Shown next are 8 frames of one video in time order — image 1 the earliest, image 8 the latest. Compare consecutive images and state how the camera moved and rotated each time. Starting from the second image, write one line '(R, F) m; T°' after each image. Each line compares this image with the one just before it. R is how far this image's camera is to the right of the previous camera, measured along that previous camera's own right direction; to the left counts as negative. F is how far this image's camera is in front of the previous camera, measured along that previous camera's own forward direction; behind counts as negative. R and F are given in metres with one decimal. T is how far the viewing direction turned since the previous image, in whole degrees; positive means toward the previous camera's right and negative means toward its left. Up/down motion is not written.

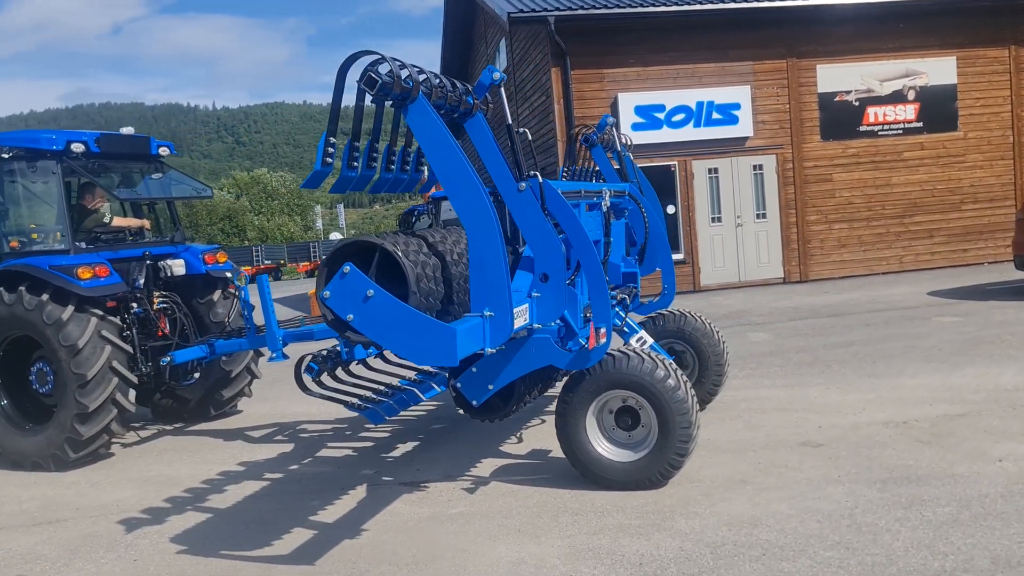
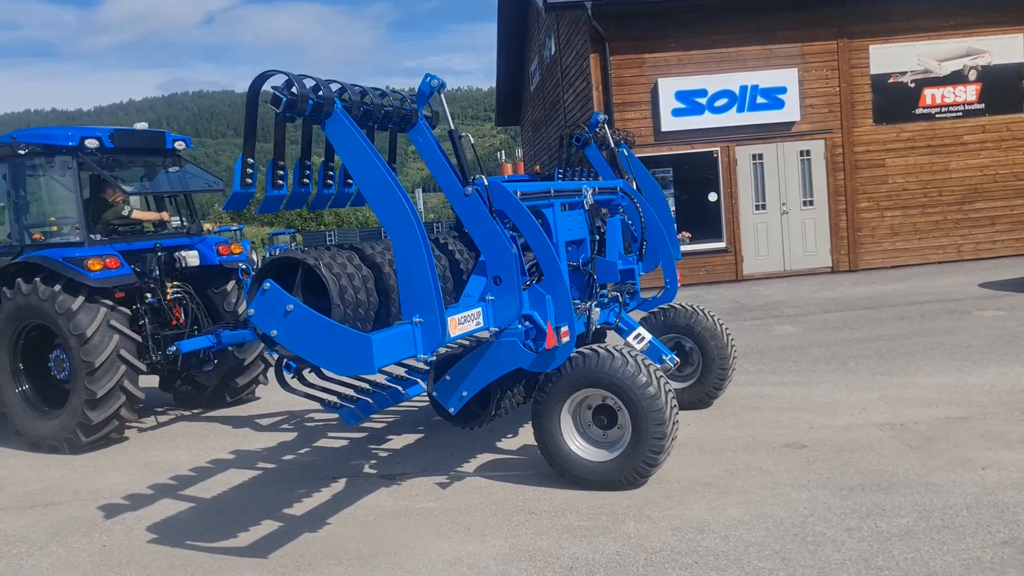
(+0.7, +0.1) m; -5°
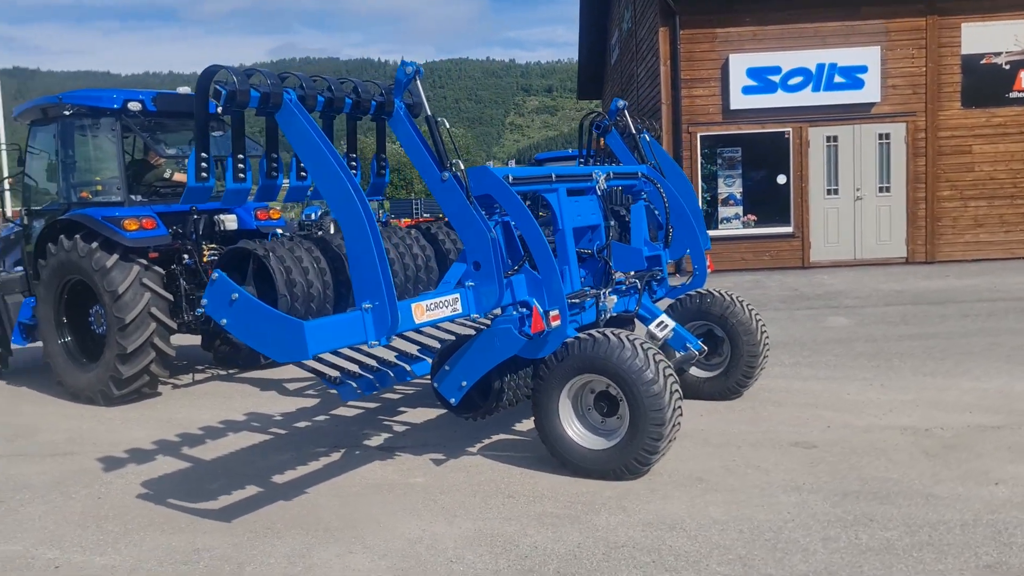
(+0.5, +0.2) m; -6°
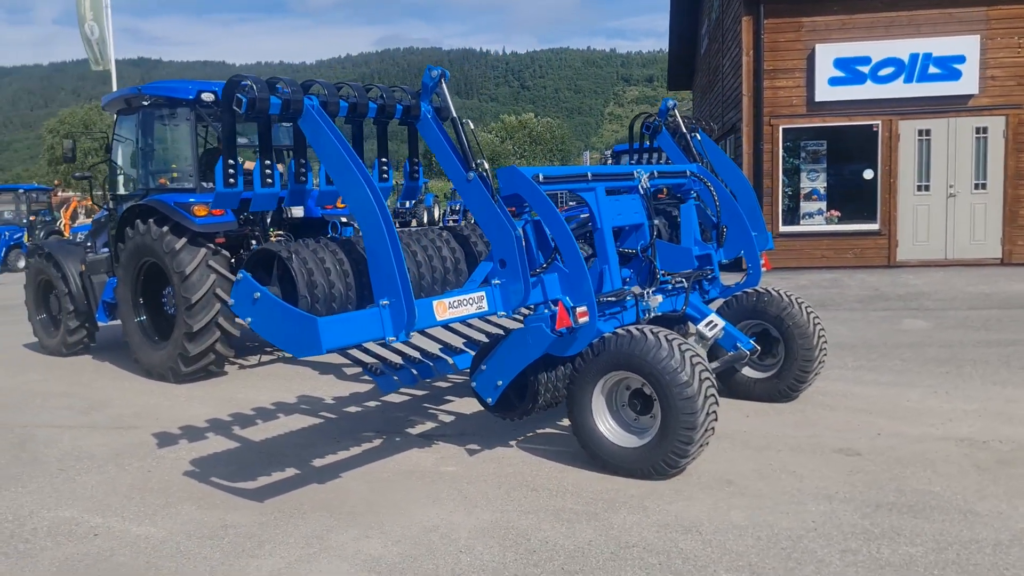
(+0.3, 0.0) m; -6°
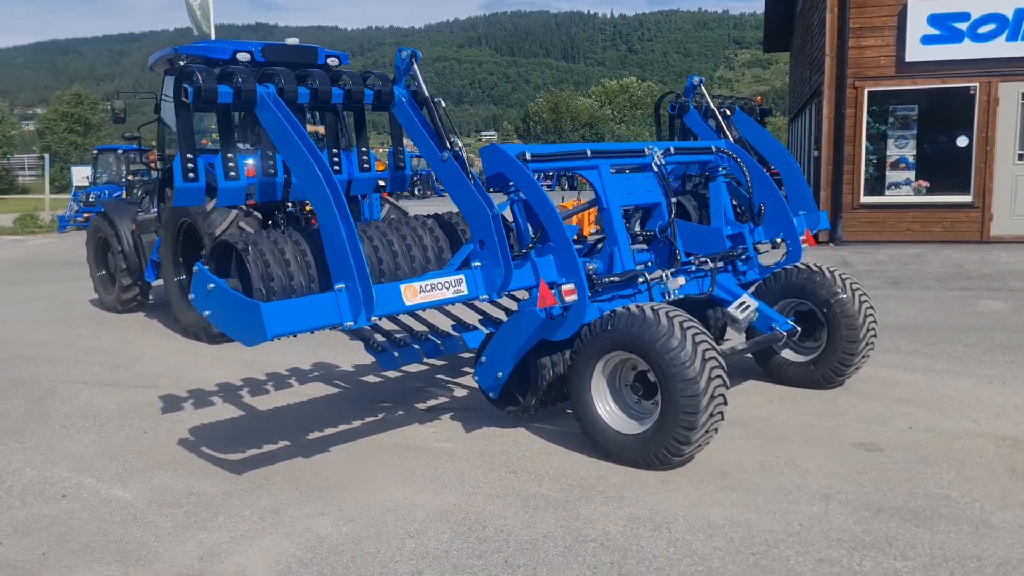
(+0.6, +0.3) m; -6°
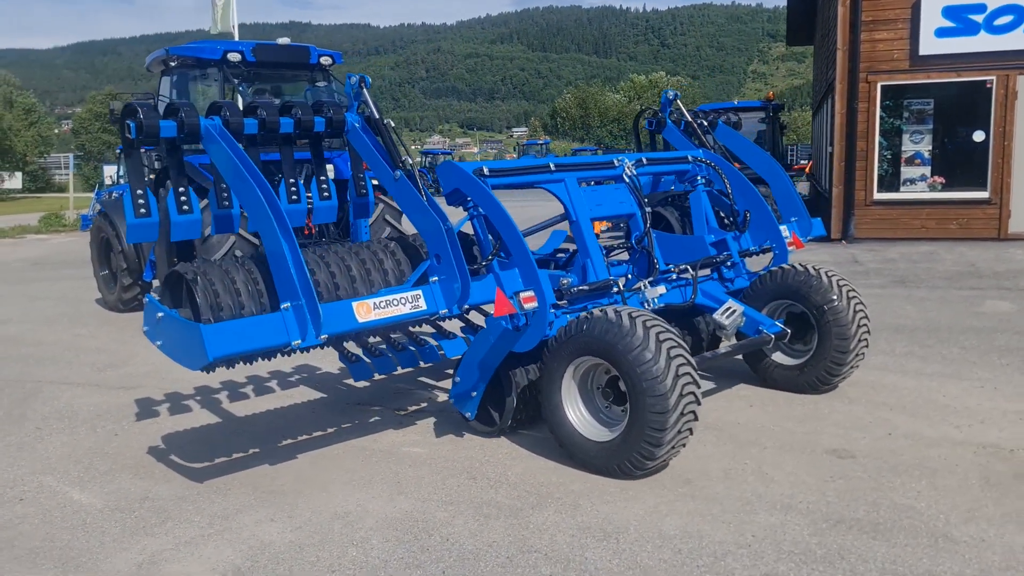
(+0.4, +0.1) m; -2°
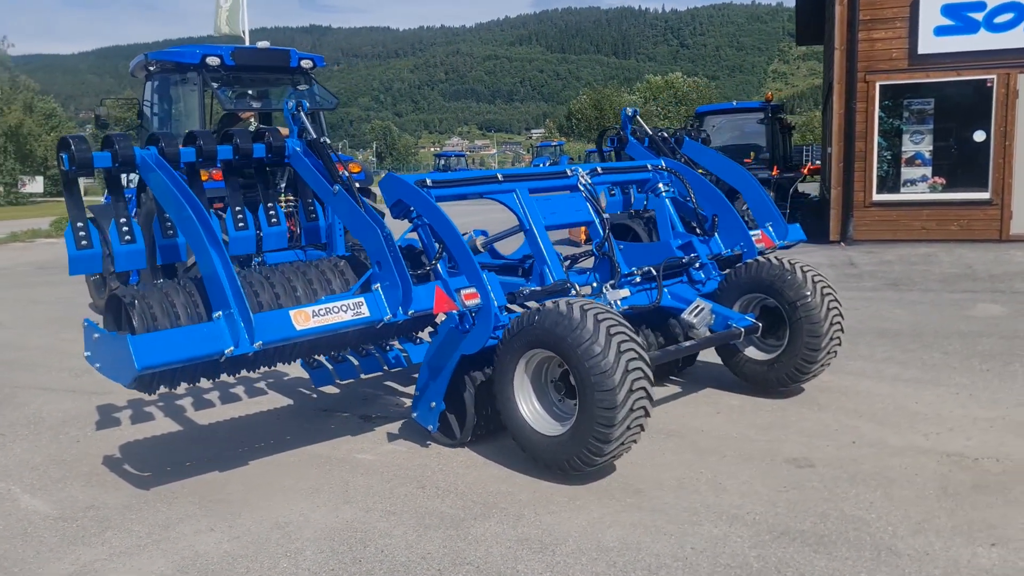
(+0.3, +0.1) m; -1°
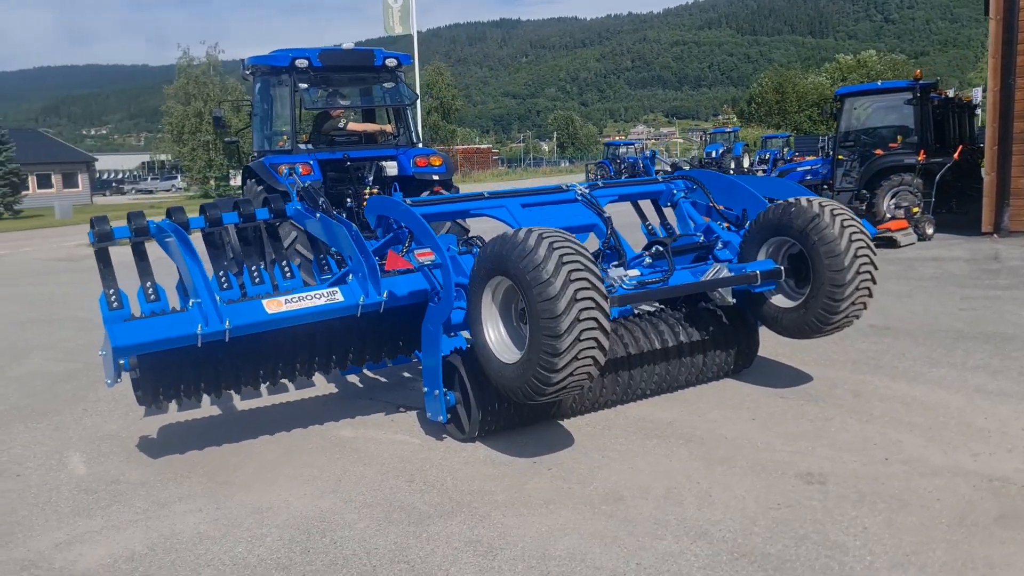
(+0.9, +0.2) m; -12°
